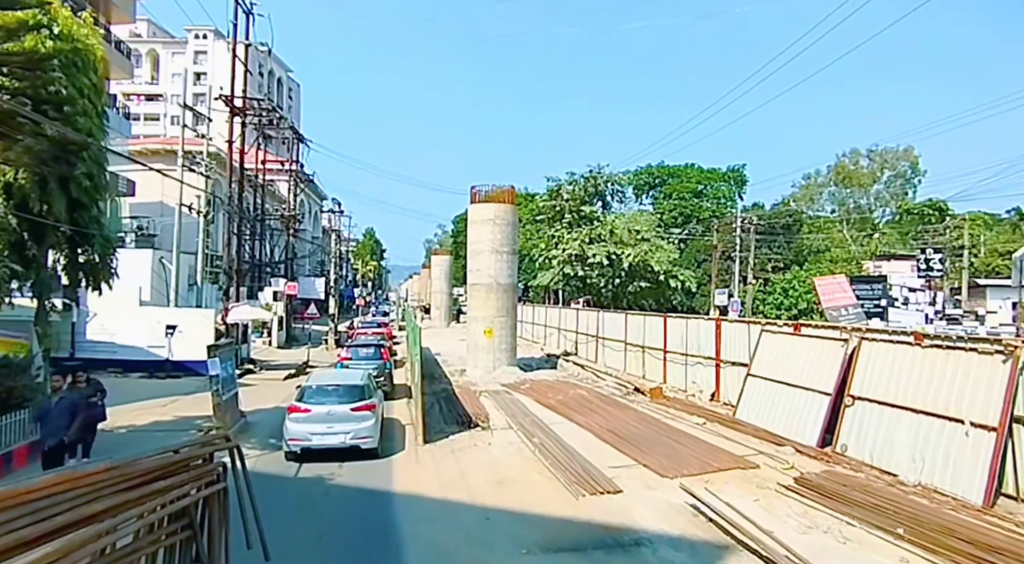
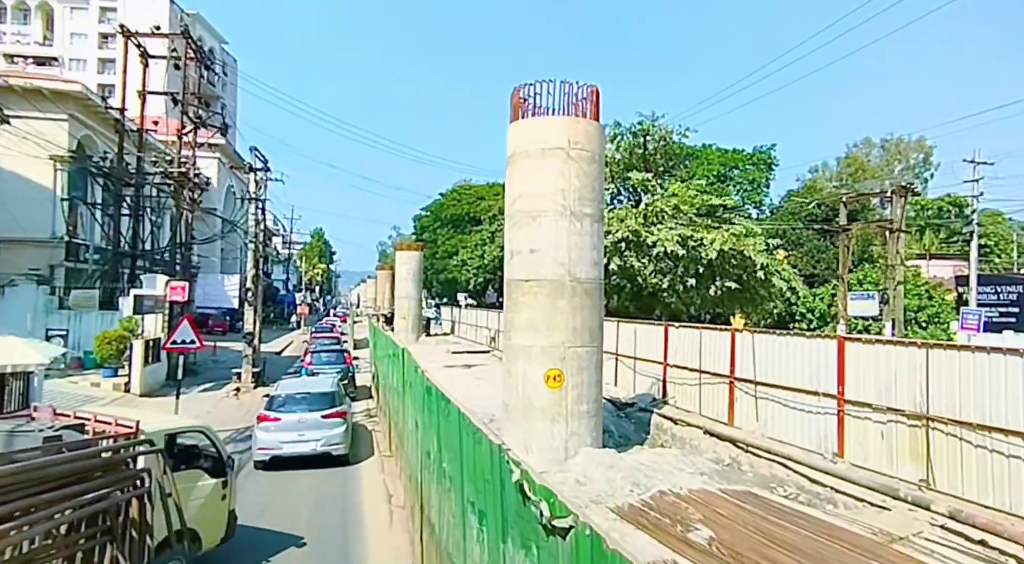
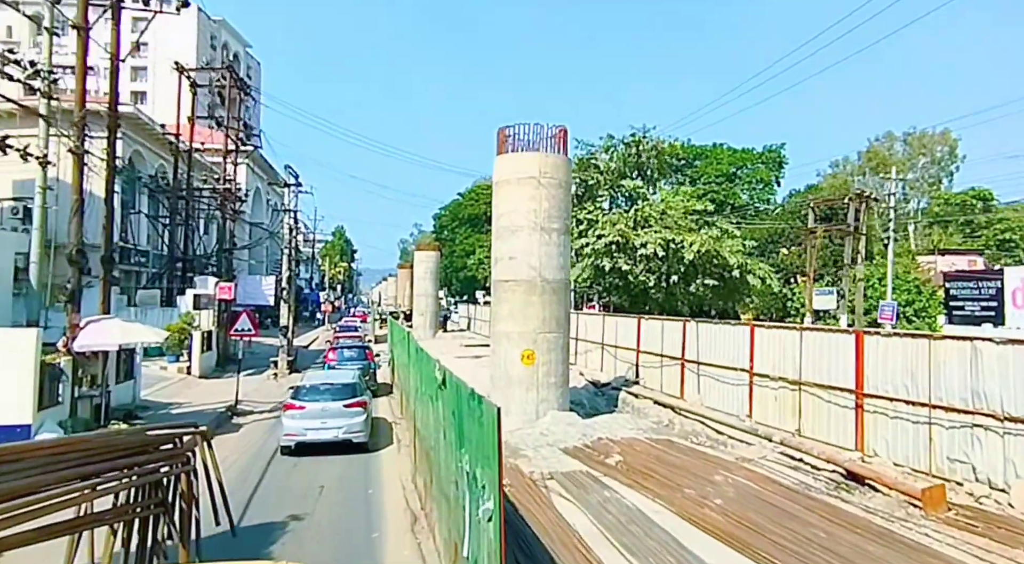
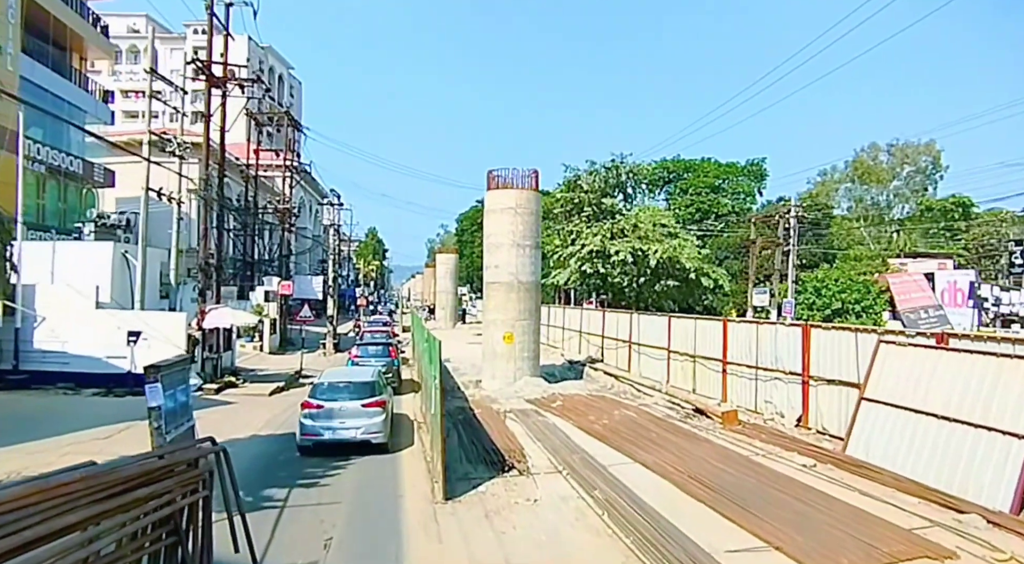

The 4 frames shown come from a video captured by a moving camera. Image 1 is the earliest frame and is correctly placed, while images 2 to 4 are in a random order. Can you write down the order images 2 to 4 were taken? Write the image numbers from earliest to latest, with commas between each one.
4, 3, 2
